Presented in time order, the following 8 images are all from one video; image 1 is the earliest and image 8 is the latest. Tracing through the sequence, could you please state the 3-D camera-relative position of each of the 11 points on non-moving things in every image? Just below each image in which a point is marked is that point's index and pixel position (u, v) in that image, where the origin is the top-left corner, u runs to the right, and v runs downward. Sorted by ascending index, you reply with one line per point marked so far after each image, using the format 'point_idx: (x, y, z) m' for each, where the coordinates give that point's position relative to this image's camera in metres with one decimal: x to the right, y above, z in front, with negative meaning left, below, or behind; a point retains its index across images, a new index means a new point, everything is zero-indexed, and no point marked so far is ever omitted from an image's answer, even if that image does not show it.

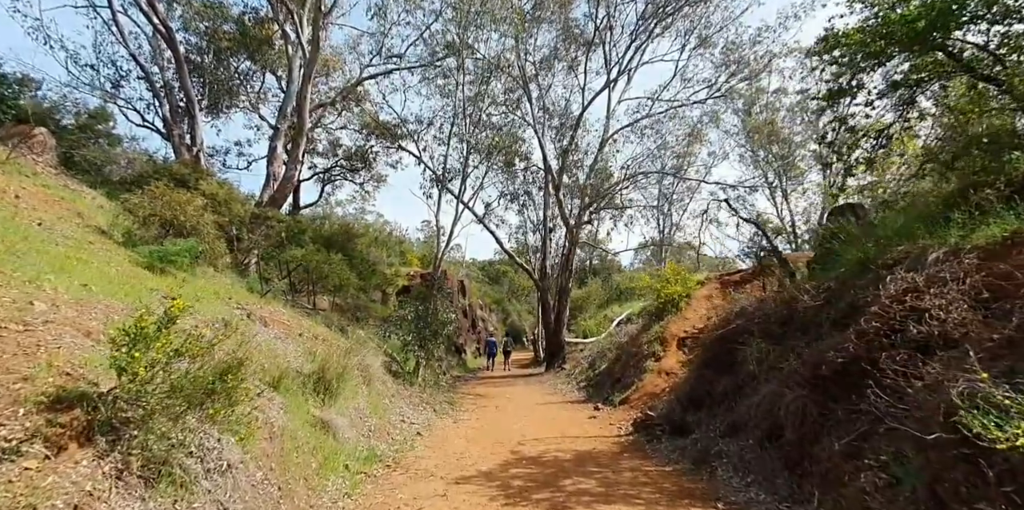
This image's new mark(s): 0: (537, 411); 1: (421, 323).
0: (+0.6, -3.9, +12.7) m
1: (-2.9, -2.2, +16.5) m
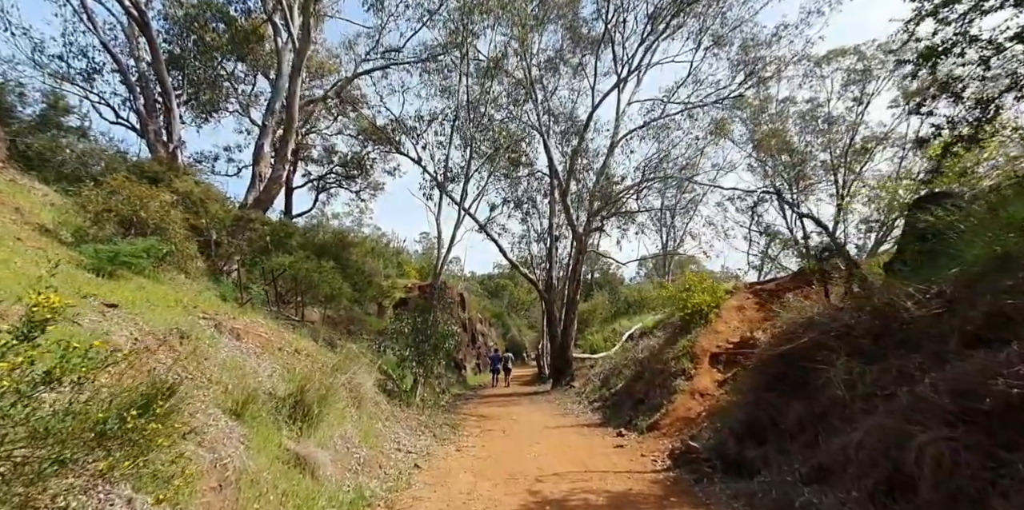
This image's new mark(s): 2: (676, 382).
0: (+0.8, -4.0, +11.3) m
1: (-2.7, -2.4, +15.0) m
2: (+3.4, -2.7, +10.8) m
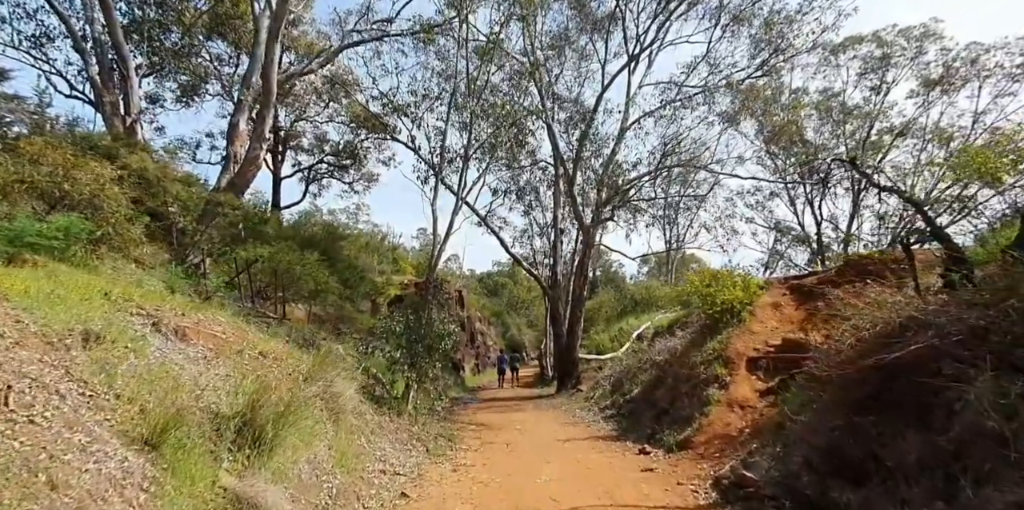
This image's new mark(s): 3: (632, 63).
0: (+0.9, -3.8, +9.7) m
1: (-2.6, -2.1, +13.5) m
2: (+3.5, -2.5, +9.3) m
3: (+4.6, +7.3, +19.6) m
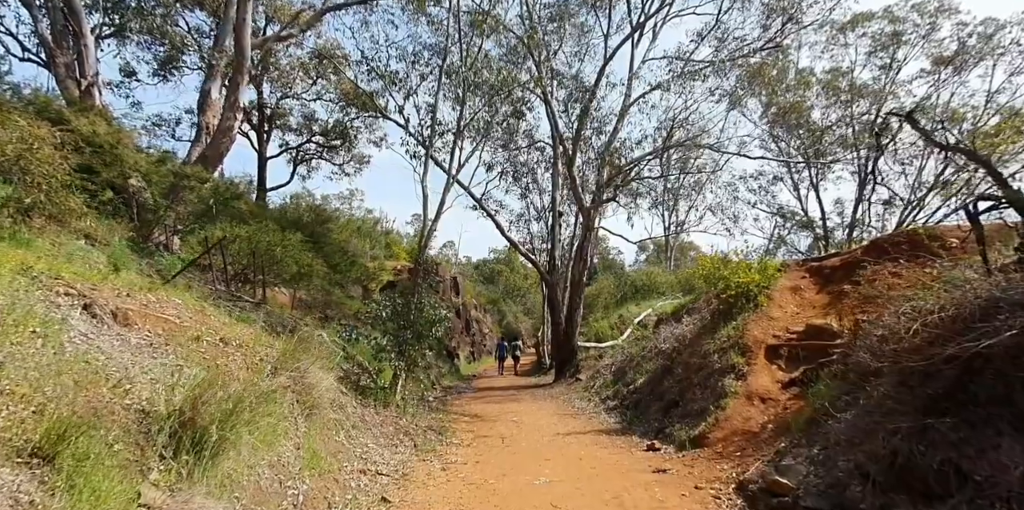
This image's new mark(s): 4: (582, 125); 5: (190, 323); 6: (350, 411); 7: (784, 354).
0: (+0.9, -3.4, +8.9) m
1: (-2.7, -1.6, +12.6) m
2: (+3.5, -2.1, +8.4) m
3: (+4.5, +7.9, +18.6) m
4: (+2.7, +5.0, +19.9) m
5: (-4.3, -0.9, +6.8) m
6: (-2.9, -2.8, +9.2) m
7: (+4.4, -1.6, +8.4) m
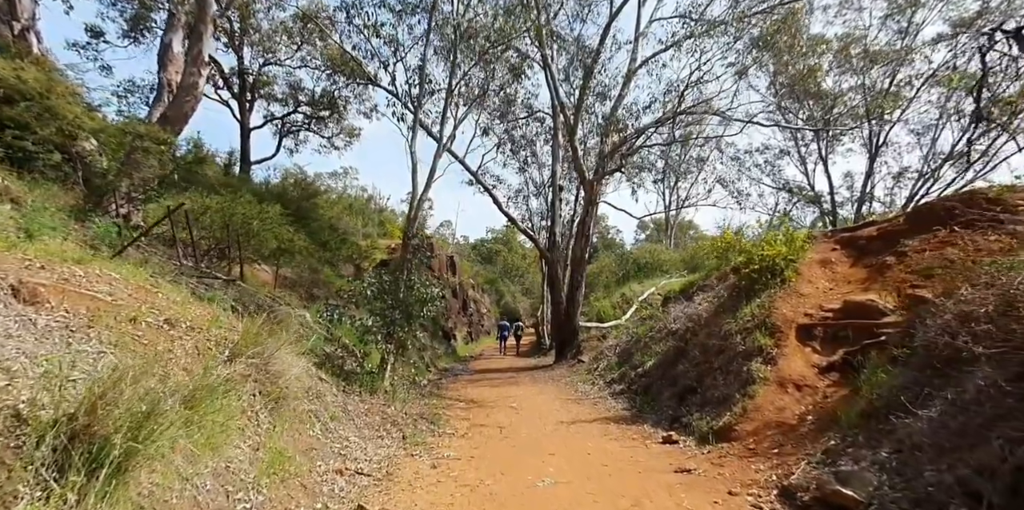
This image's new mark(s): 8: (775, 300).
0: (+0.8, -2.9, +7.9) m
1: (-2.8, -1.0, +11.5) m
2: (+3.5, -1.6, +7.4) m
3: (+4.4, +8.7, +17.2) m
4: (+2.6, +5.9, +18.6) m
5: (-4.3, -0.5, +5.8) m
6: (-2.9, -2.3, +8.2) m
7: (+4.4, -1.2, +7.4) m
8: (+4.3, -0.7, +8.4) m
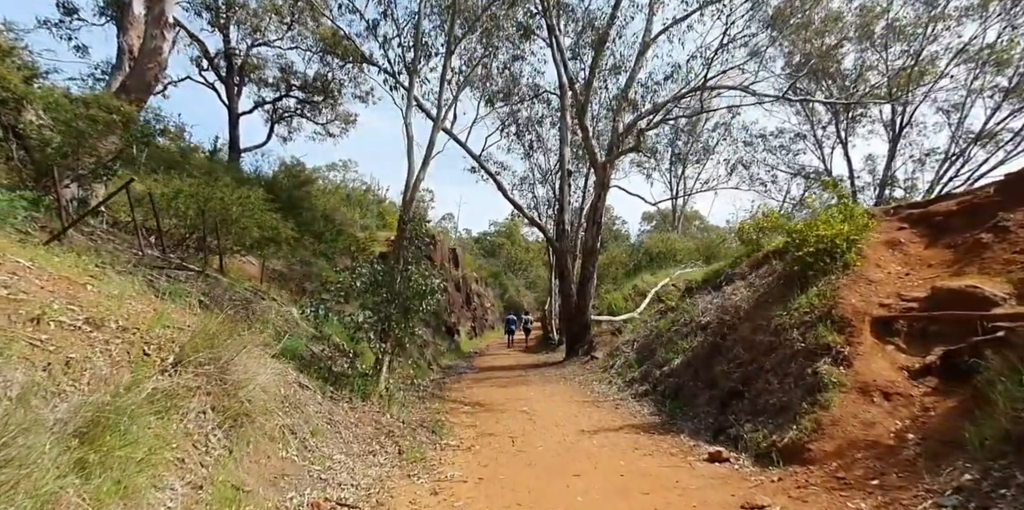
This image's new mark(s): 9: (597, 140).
0: (+1.0, -2.7, +6.6) m
1: (-2.6, -0.8, +10.3) m
2: (+3.6, -1.4, +6.1) m
3: (+4.5, +9.1, +15.7) m
4: (+2.8, +6.3, +17.2) m
5: (-4.1, -0.3, +4.5) m
6: (-2.7, -2.1, +6.9) m
7: (+4.6, -0.9, +6.1) m
8: (+4.4, -0.4, +7.0) m
9: (+3.3, +4.5, +19.9) m
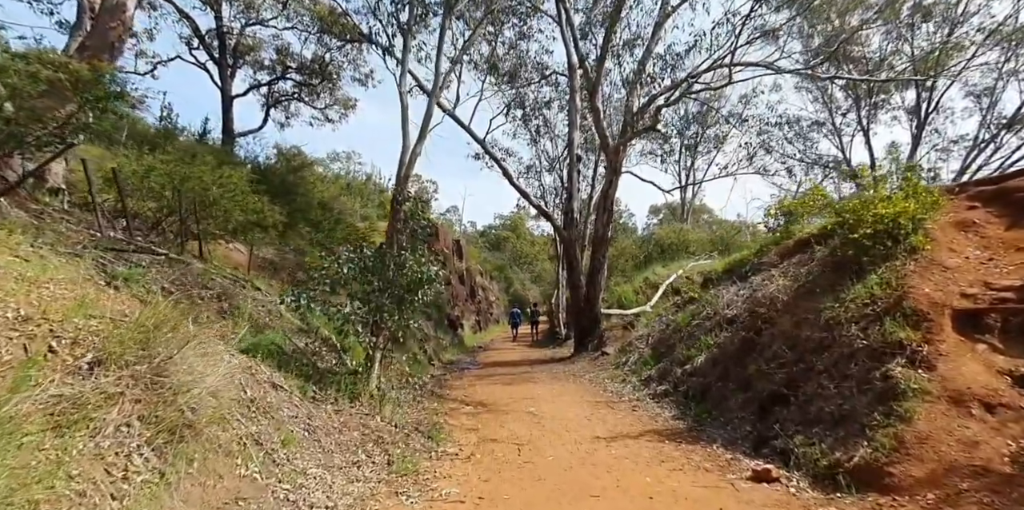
0: (+1.1, -2.4, +5.6) m
1: (-2.5, -0.5, +9.2) m
2: (+3.7, -1.1, +5.1) m
3: (+4.7, +9.4, +14.5) m
4: (+3.0, +6.6, +16.1) m
5: (-4.1, -0.1, +3.5) m
6: (-2.6, -1.9, +5.9) m
7: (+4.7, -0.7, +5.0) m
8: (+4.5, -0.2, +5.9) m
9: (+3.5, +4.8, +18.8) m
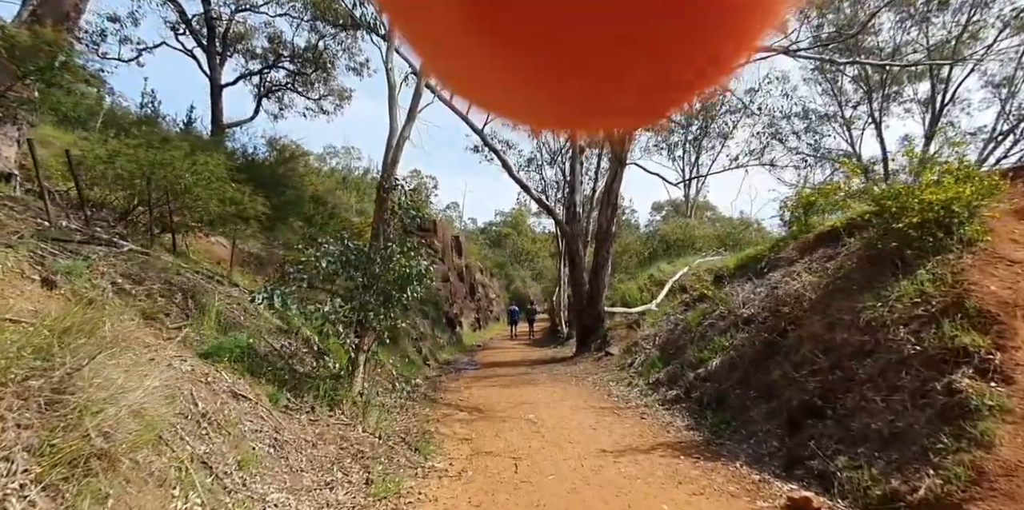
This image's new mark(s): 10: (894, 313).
0: (+1.1, -2.3, +4.8) m
1: (-2.5, -0.4, +8.5) m
2: (+3.7, -1.1, +4.2) m
3: (+4.7, +9.6, +13.7) m
4: (+3.0, +6.8, +15.2) m
5: (-4.1, 0.0, +2.7) m
6: (-2.7, -1.8, +5.2) m
7: (+4.6, -0.6, +4.2) m
8: (+4.5, -0.1, +5.1) m
9: (+3.5, +5.0, +17.9) m
10: (+4.0, -0.6, +5.3) m
